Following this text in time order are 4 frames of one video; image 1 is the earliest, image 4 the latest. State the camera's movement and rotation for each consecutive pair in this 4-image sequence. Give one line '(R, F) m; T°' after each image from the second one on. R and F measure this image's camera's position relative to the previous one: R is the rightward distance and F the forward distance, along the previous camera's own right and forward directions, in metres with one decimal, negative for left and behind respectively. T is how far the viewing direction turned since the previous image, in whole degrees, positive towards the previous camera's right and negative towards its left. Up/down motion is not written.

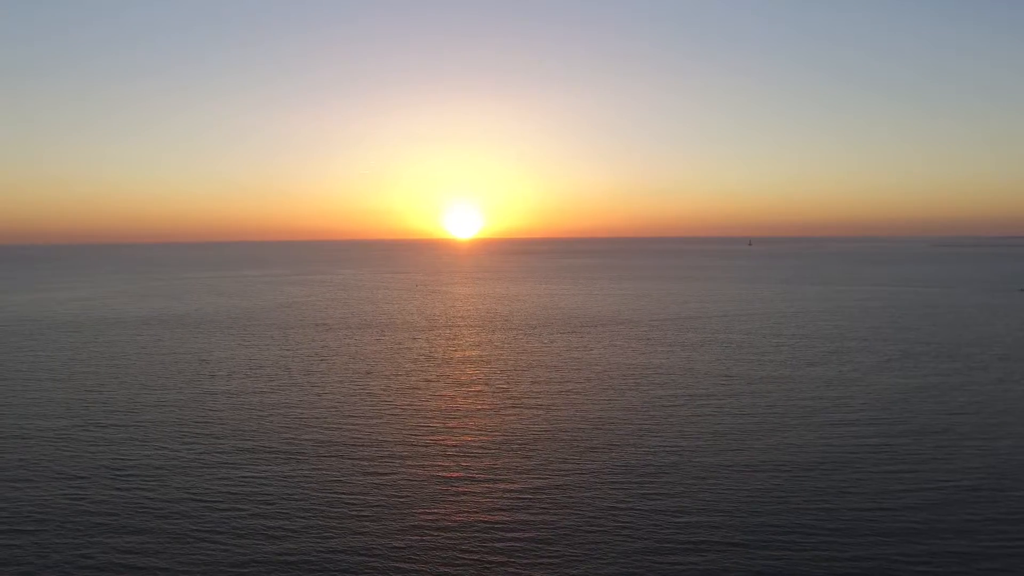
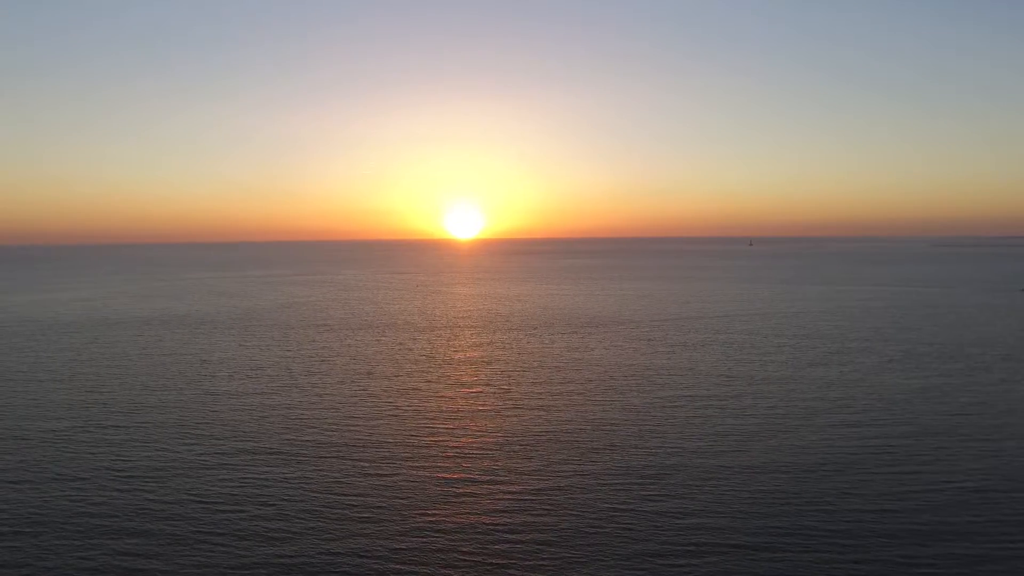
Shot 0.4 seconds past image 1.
(+6.4, 0.0) m; -7°
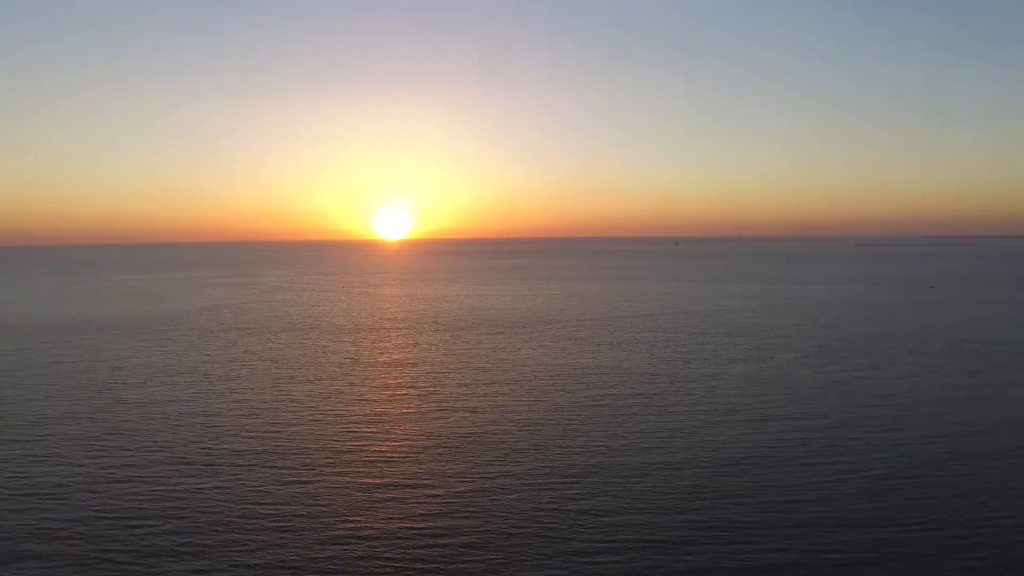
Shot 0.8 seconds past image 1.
(+0.7, +0.3) m; +5°
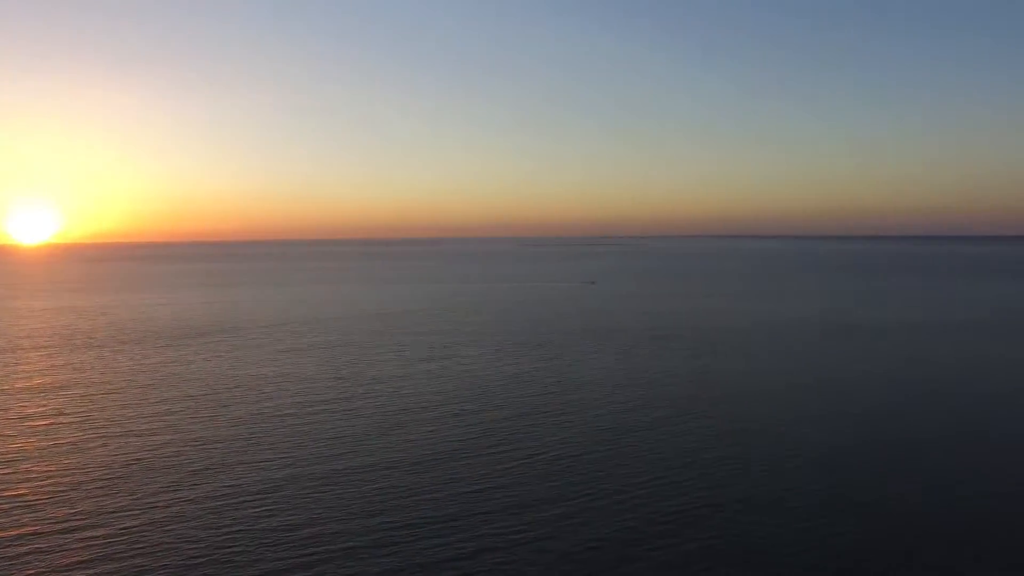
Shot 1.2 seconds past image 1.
(+4.2, -0.4) m; +19°
